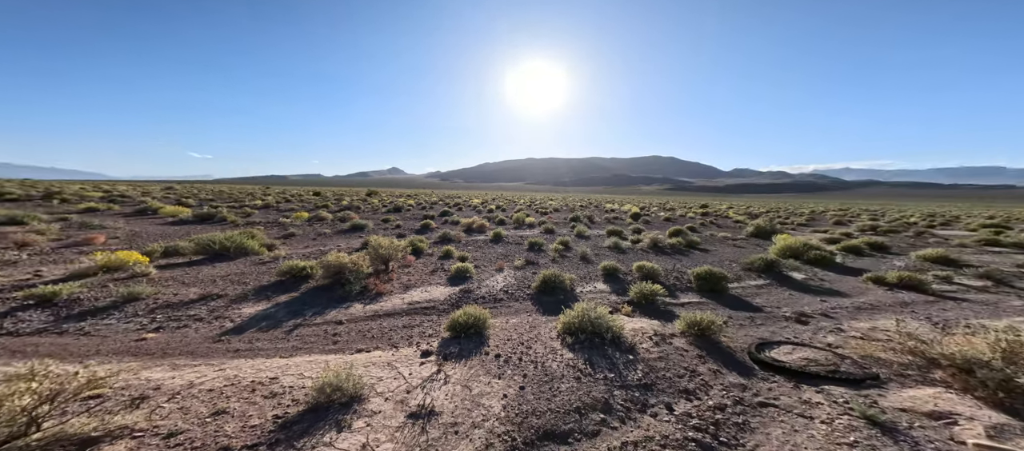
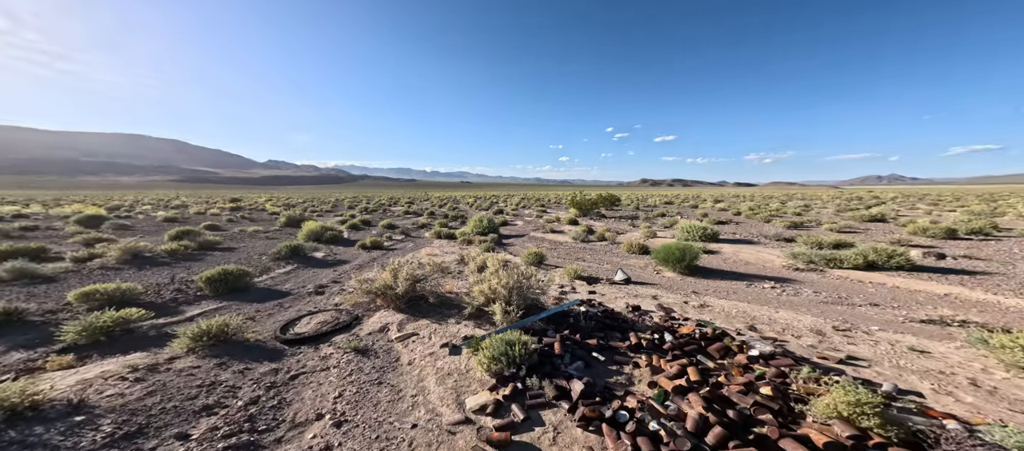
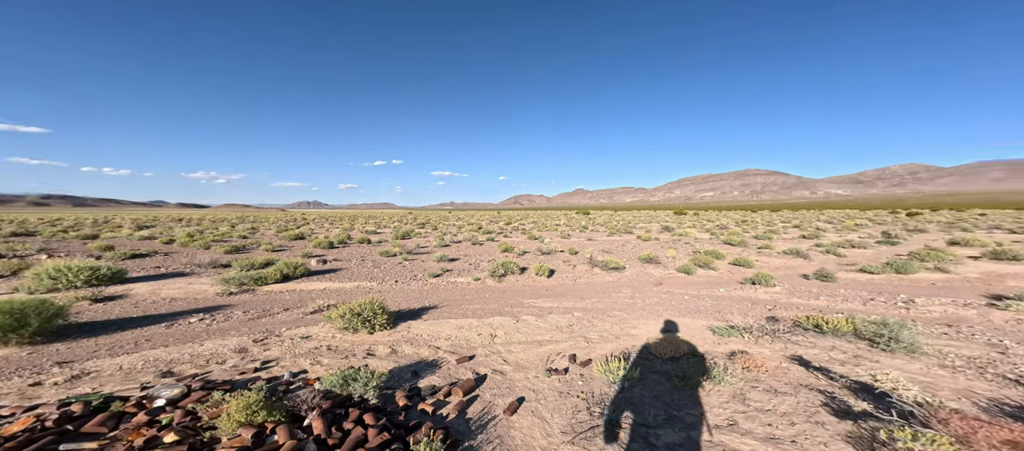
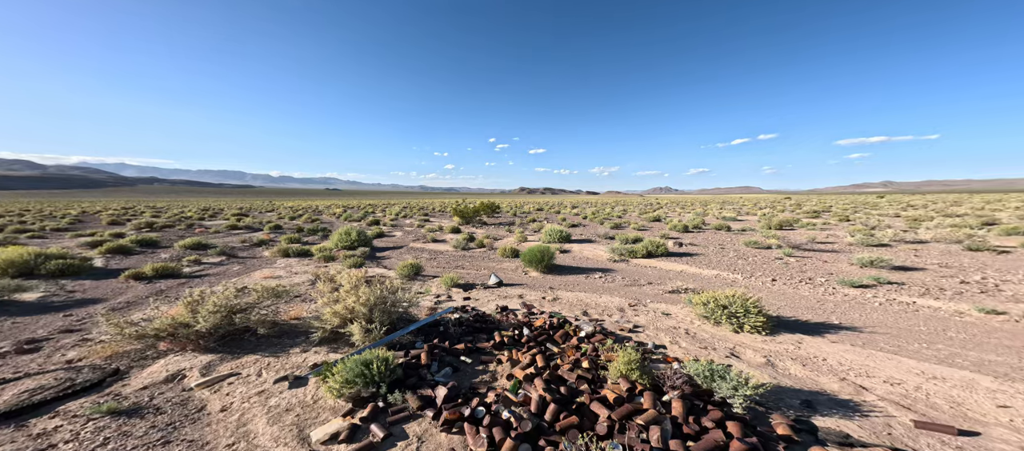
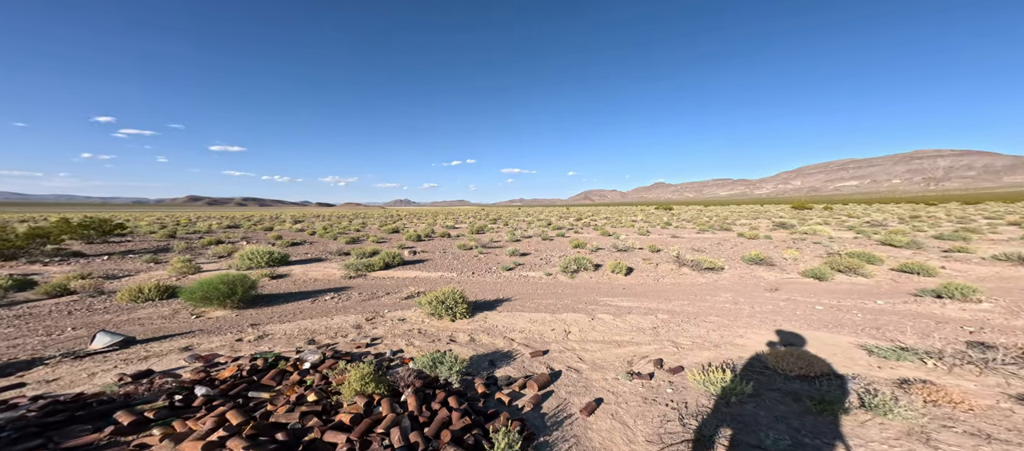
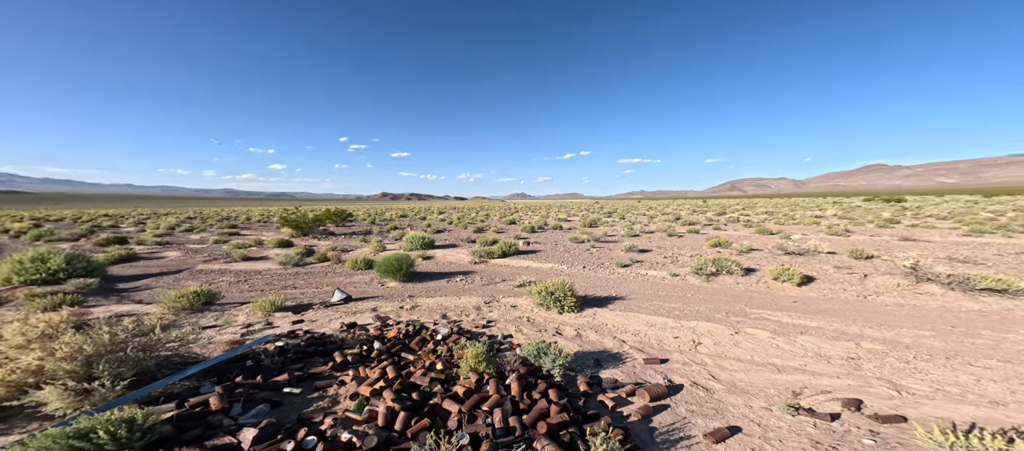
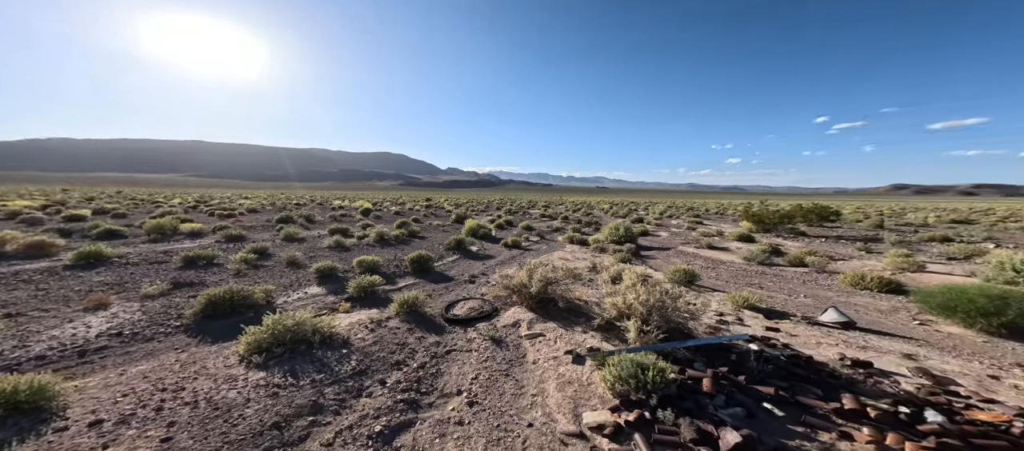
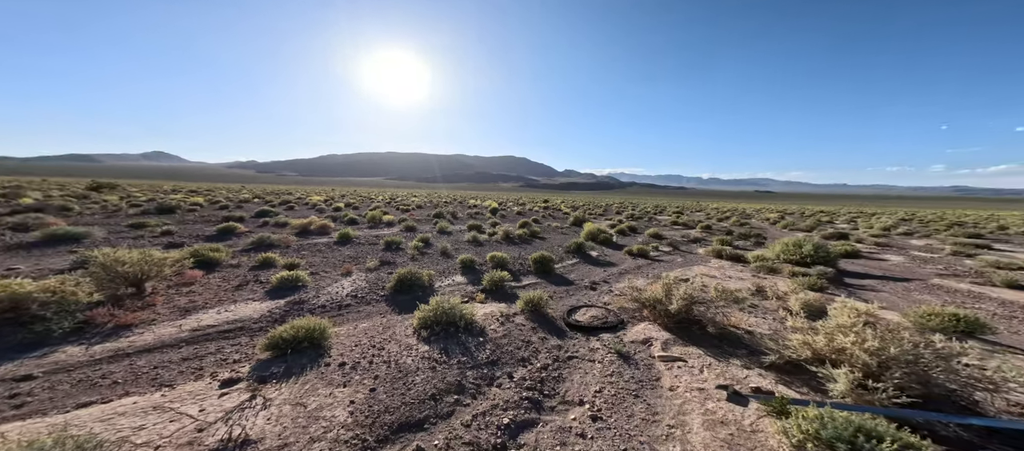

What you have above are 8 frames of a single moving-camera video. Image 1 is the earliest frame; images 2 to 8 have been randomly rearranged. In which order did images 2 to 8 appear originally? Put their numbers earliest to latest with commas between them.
8, 7, 2, 4, 6, 5, 3
